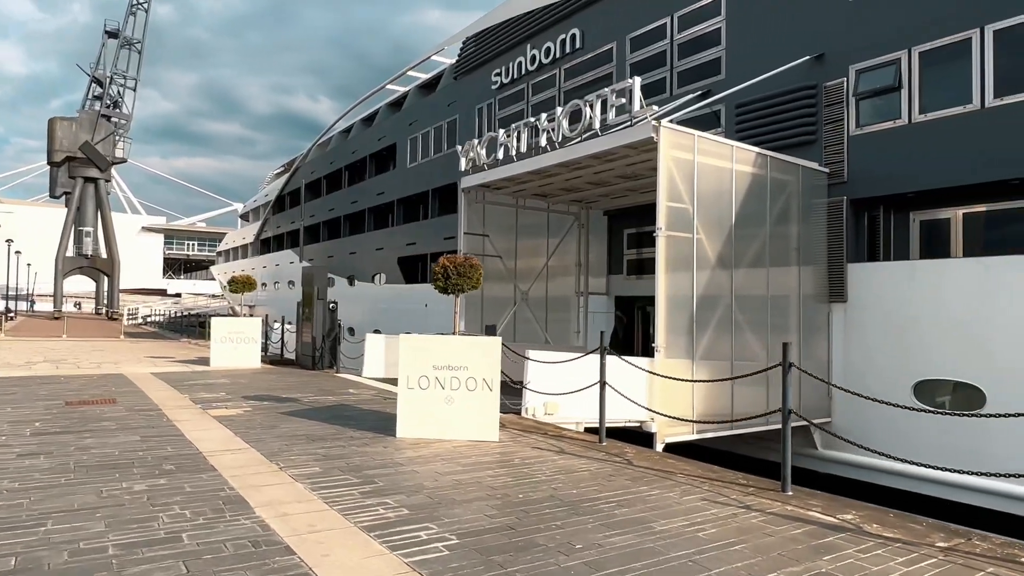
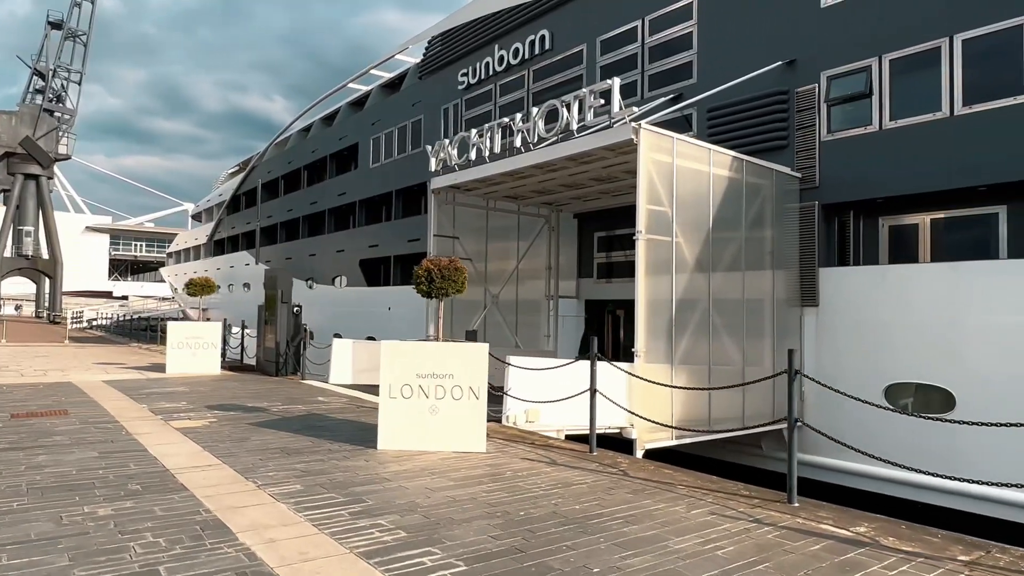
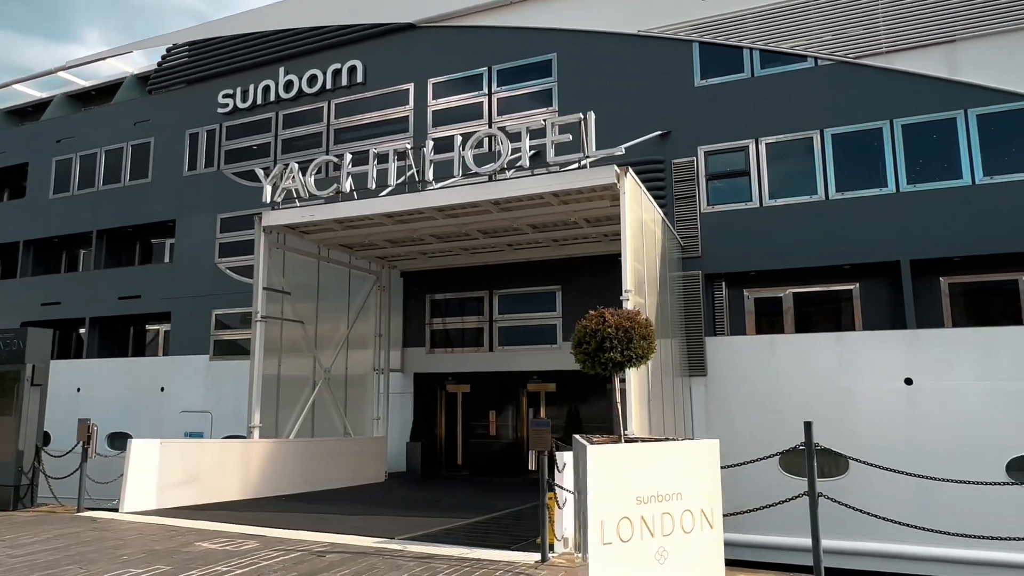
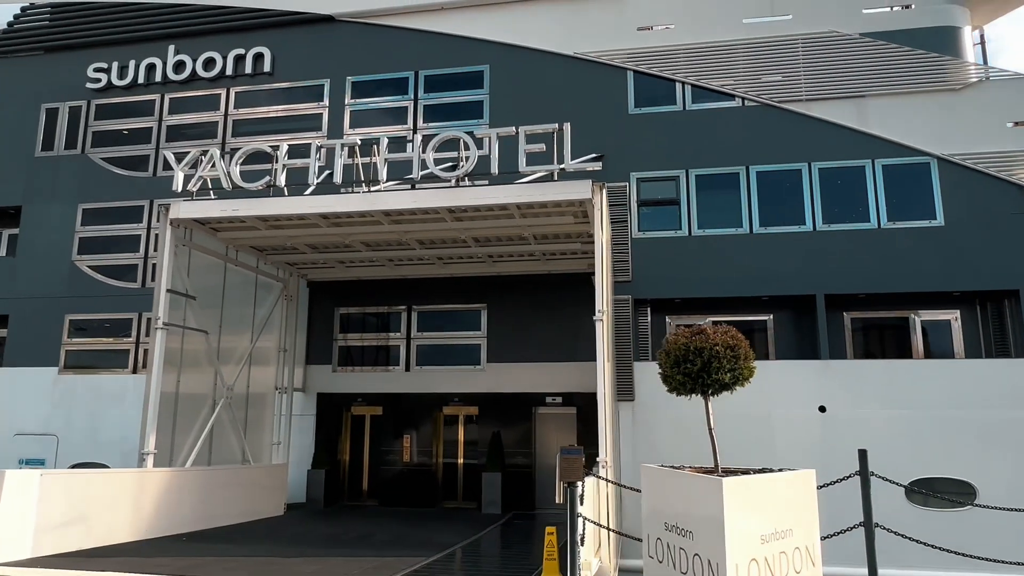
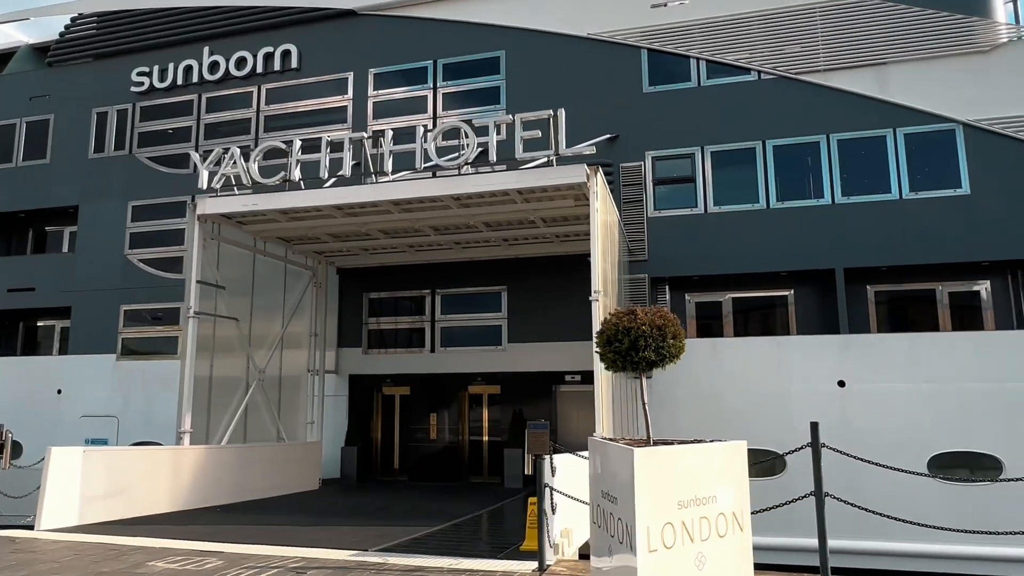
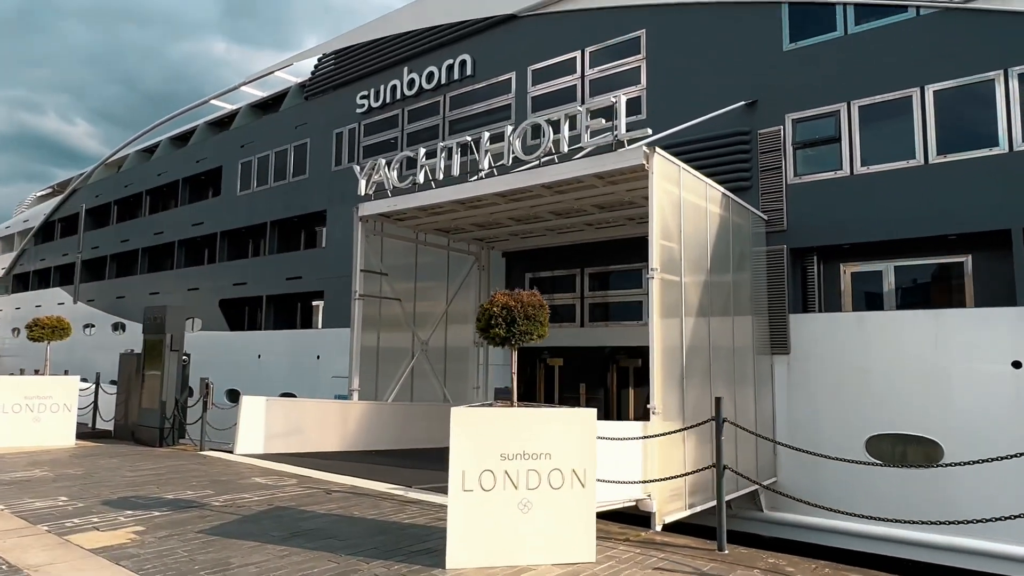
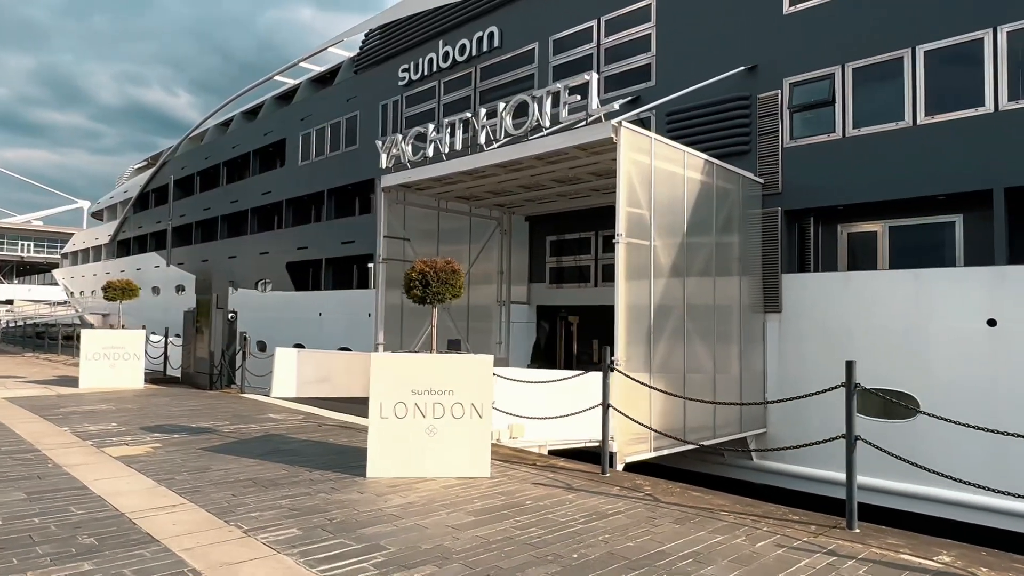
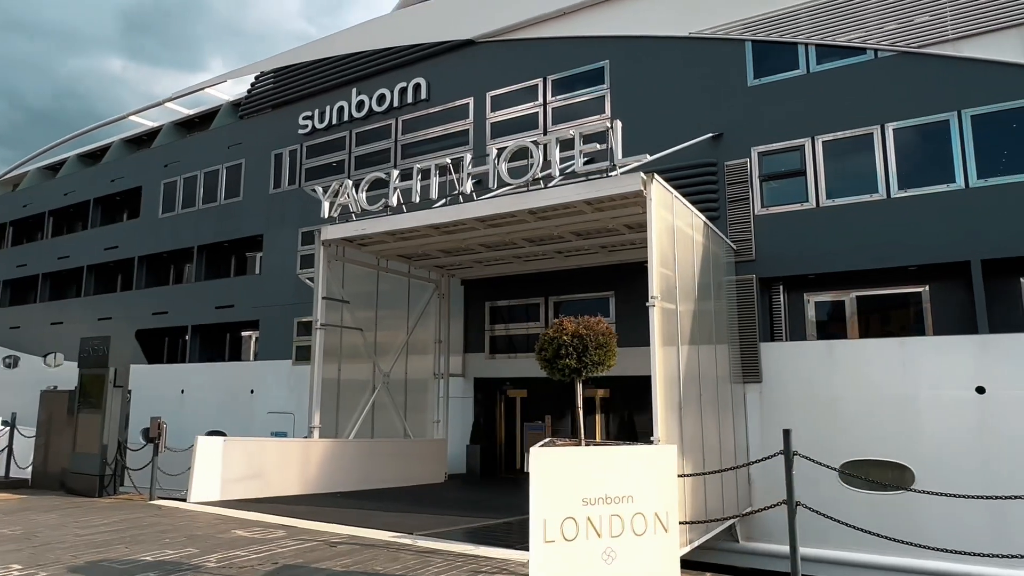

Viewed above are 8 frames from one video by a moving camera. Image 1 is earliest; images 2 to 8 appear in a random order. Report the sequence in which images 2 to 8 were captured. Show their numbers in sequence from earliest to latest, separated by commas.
2, 7, 6, 8, 3, 5, 4
